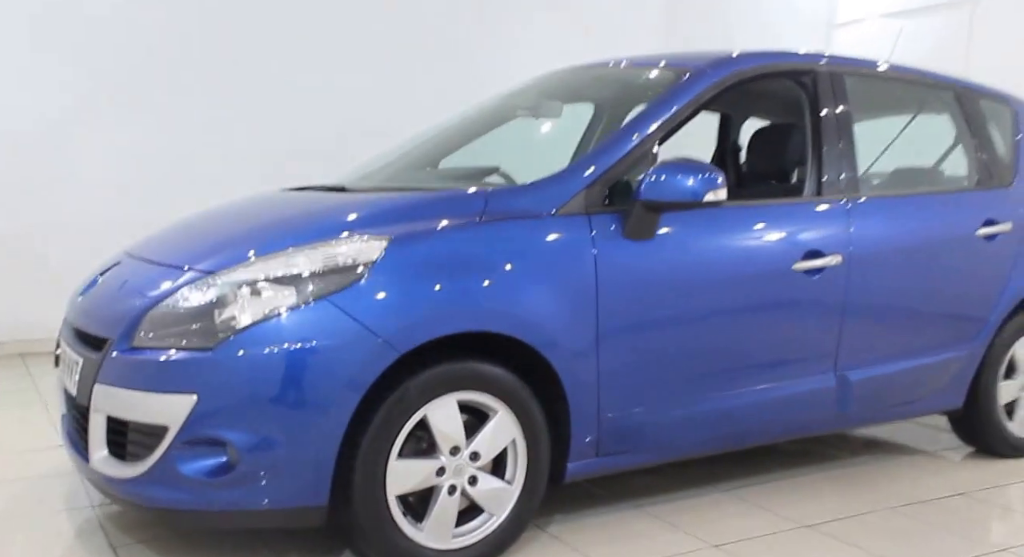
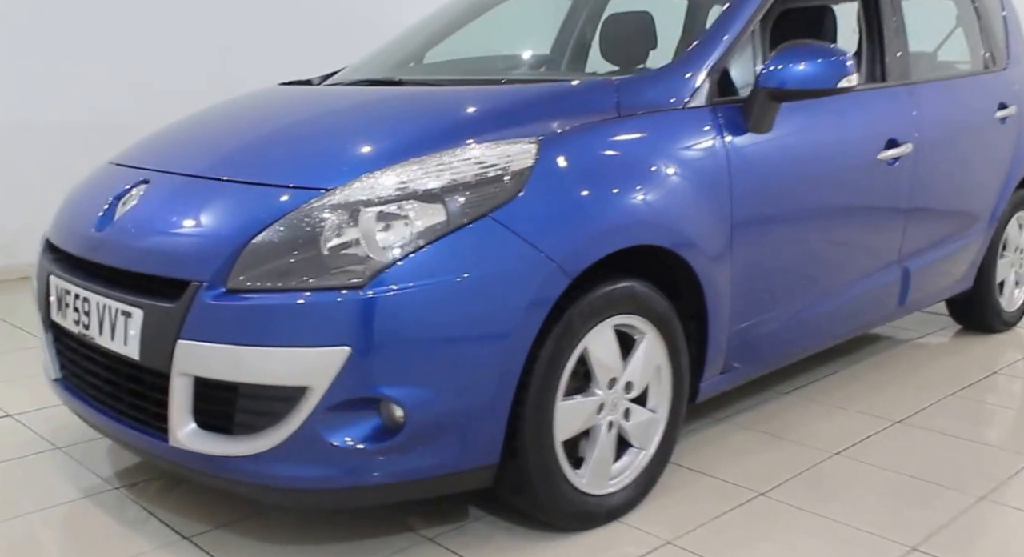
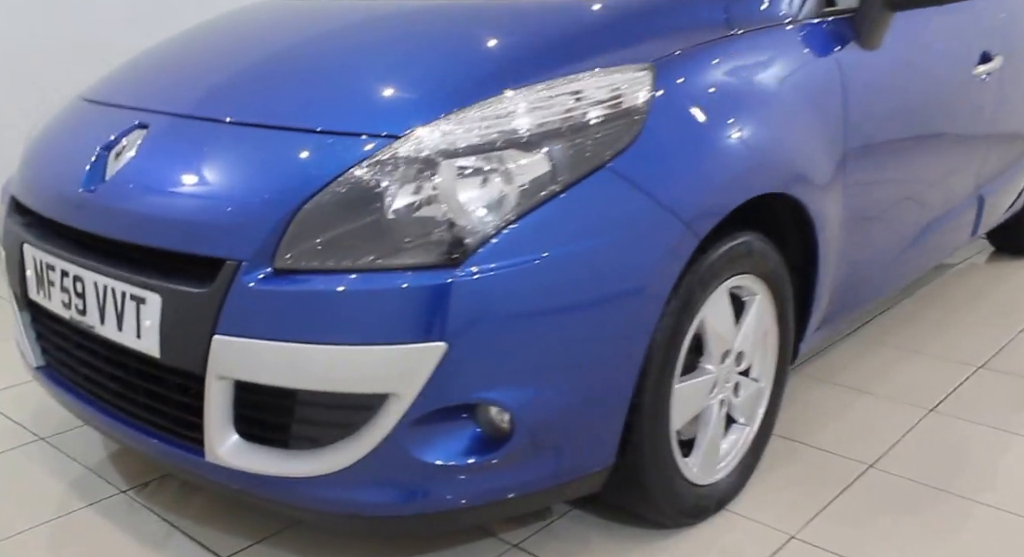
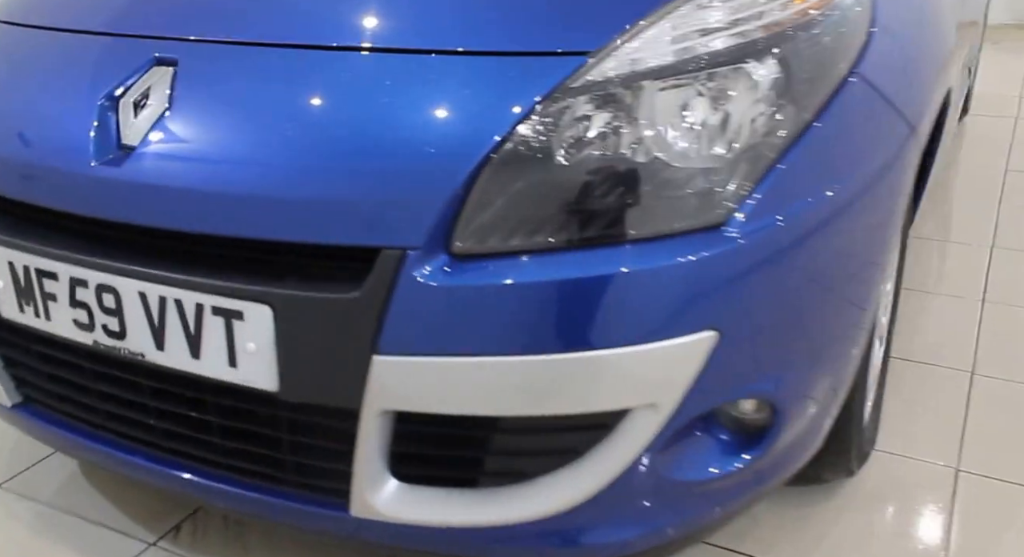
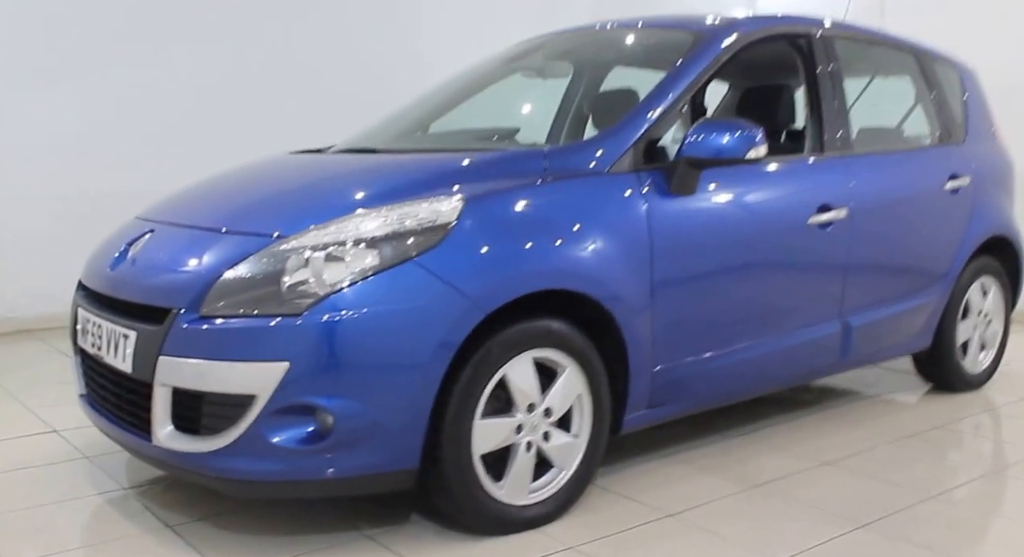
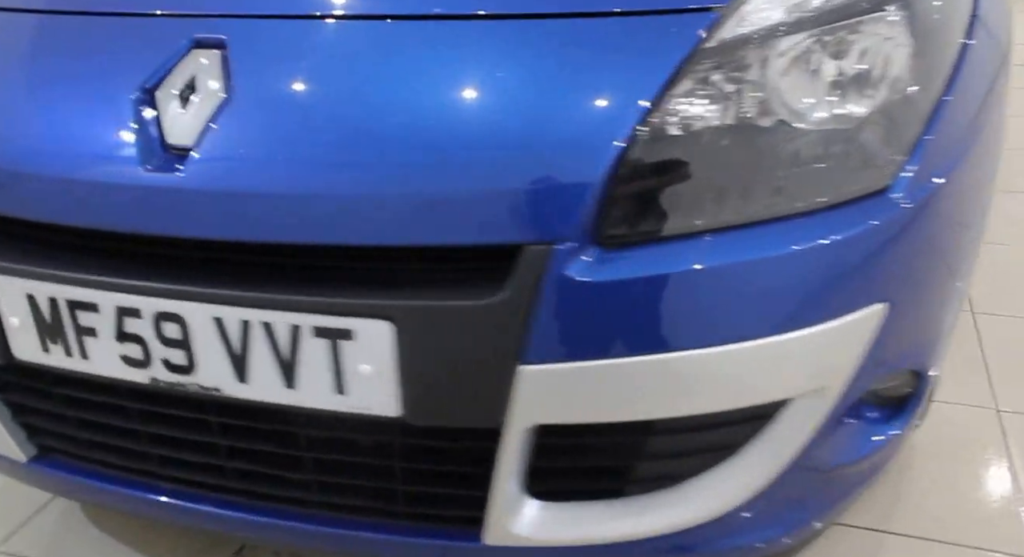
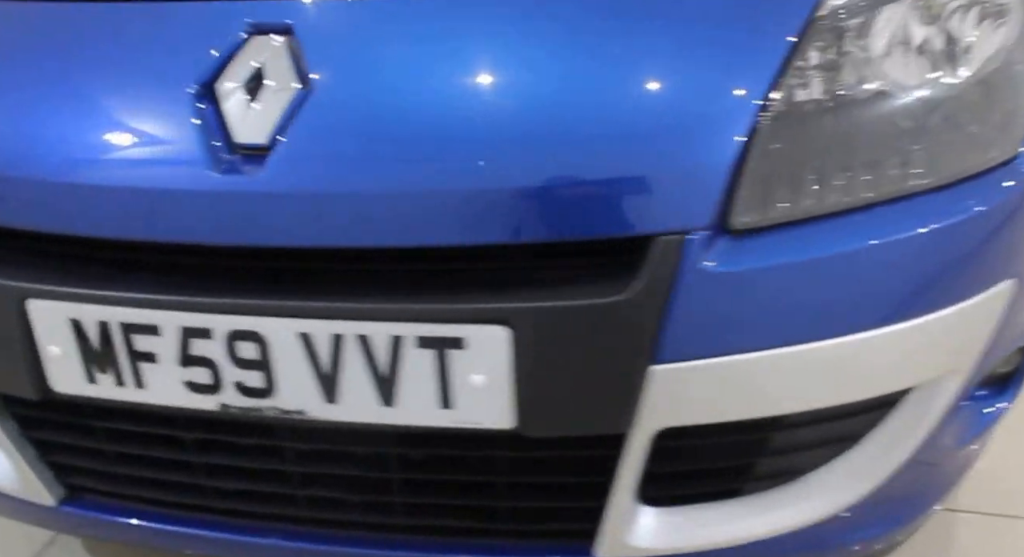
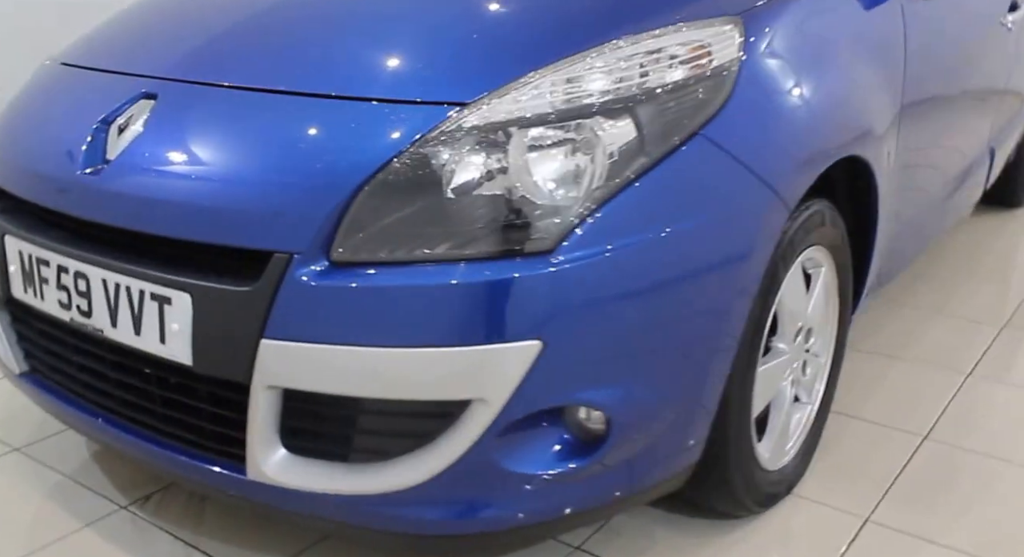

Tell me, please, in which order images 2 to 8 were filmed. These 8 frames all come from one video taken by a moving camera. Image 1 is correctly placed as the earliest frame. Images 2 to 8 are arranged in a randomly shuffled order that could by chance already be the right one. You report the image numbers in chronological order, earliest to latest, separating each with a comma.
5, 2, 3, 8, 4, 6, 7
